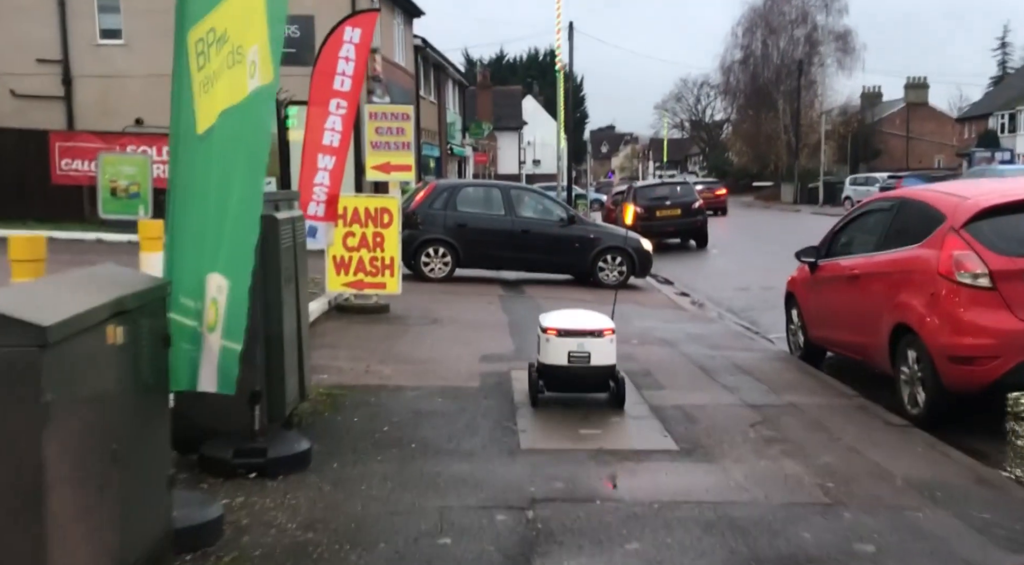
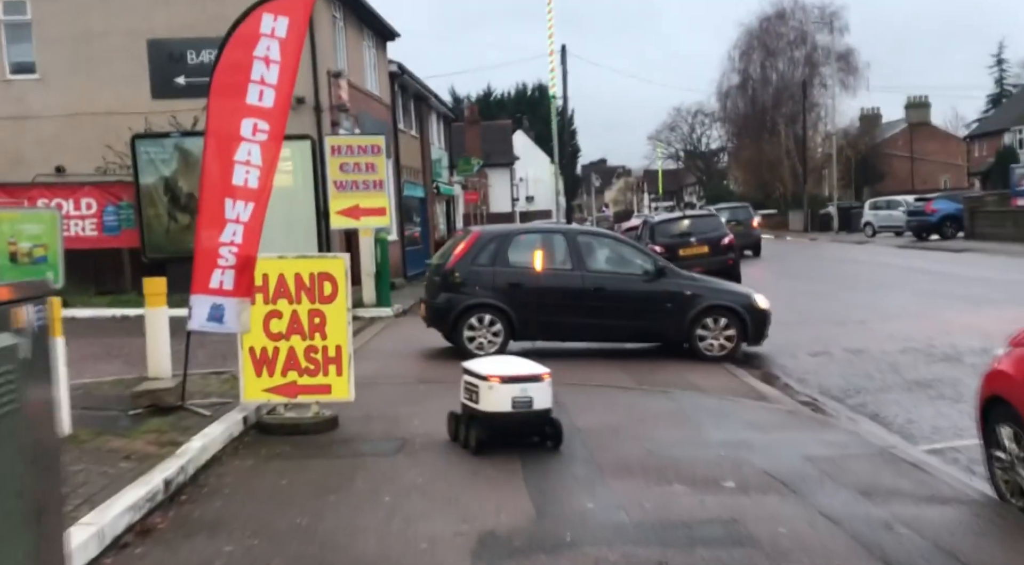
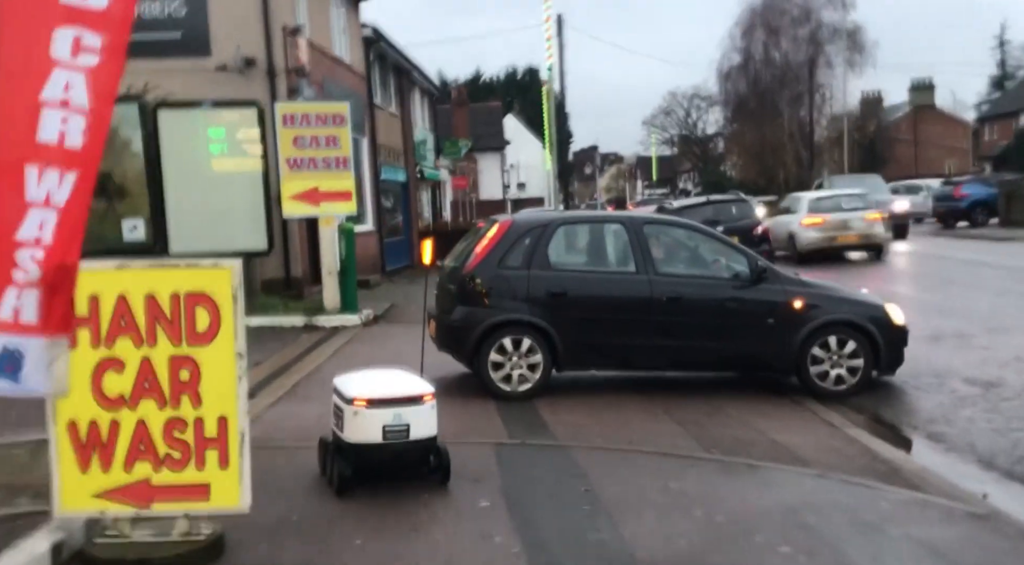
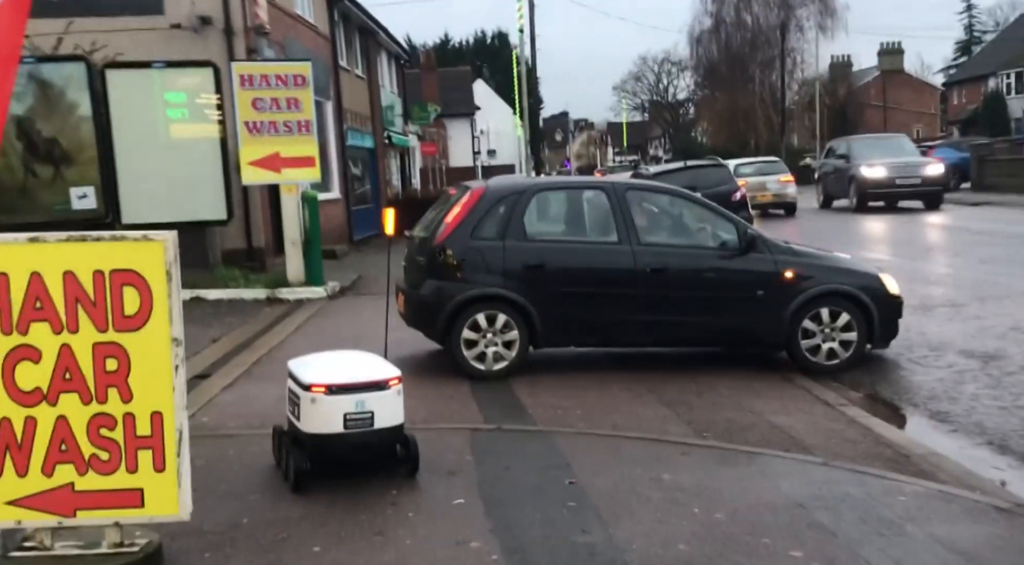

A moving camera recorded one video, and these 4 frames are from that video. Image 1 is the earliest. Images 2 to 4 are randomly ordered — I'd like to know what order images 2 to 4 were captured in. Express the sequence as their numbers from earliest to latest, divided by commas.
2, 3, 4
